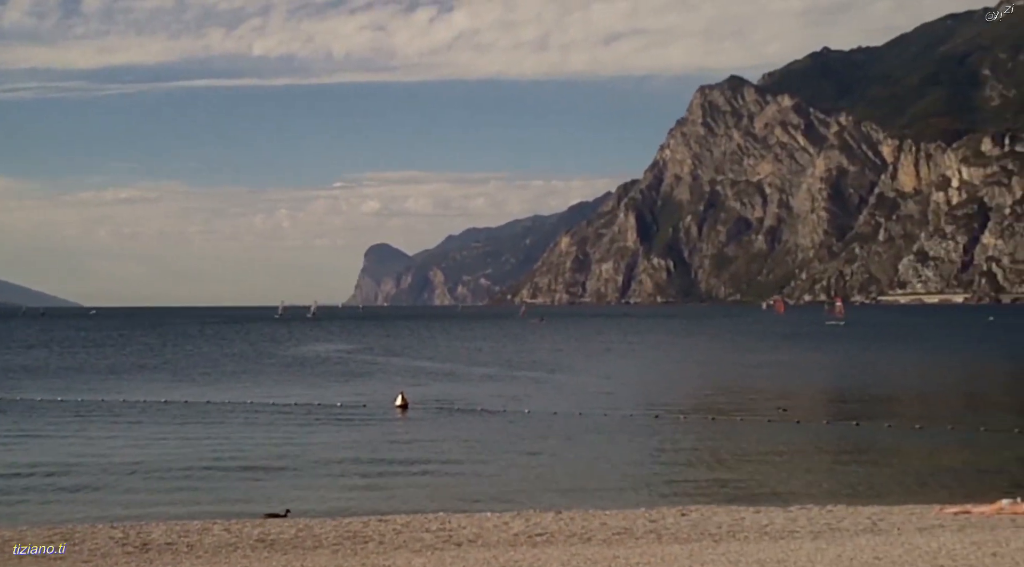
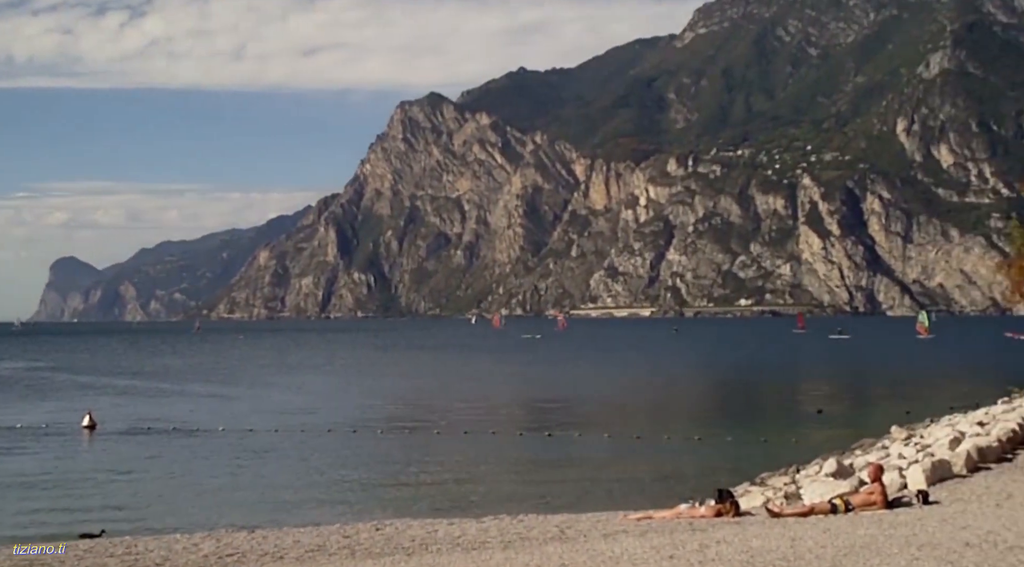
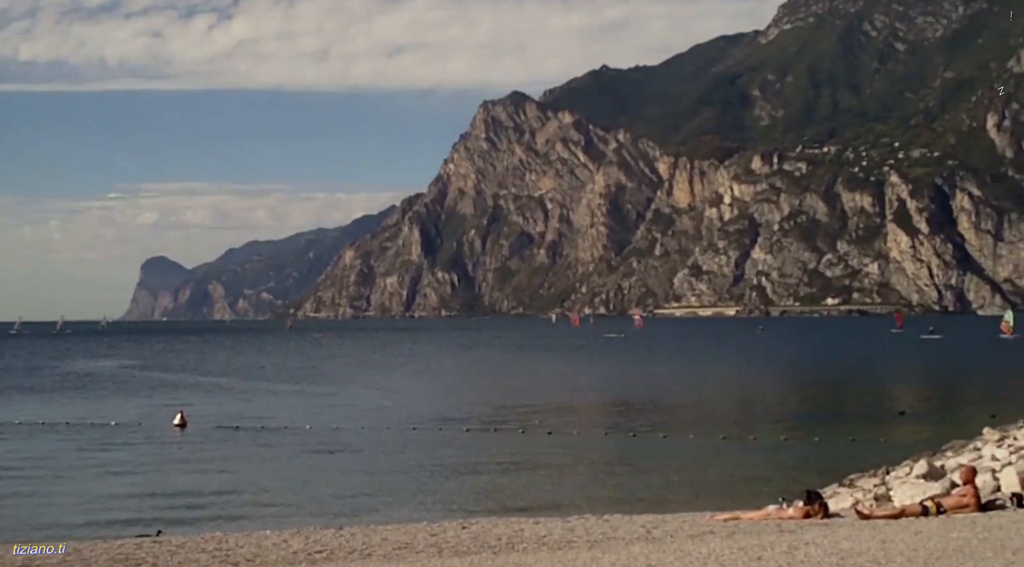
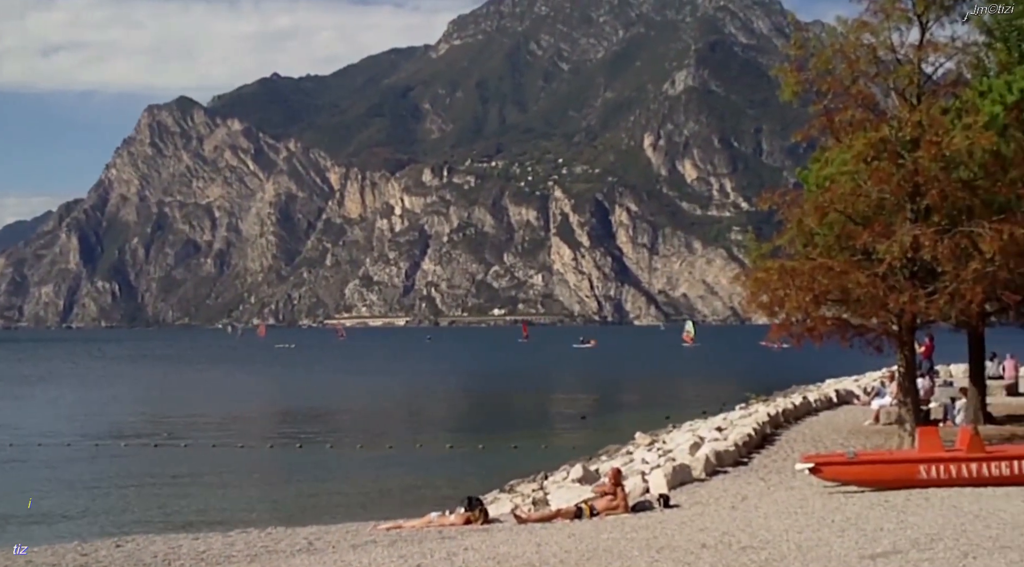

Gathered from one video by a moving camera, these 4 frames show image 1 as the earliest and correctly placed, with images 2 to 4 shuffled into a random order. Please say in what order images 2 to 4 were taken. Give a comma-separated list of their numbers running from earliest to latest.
3, 2, 4
